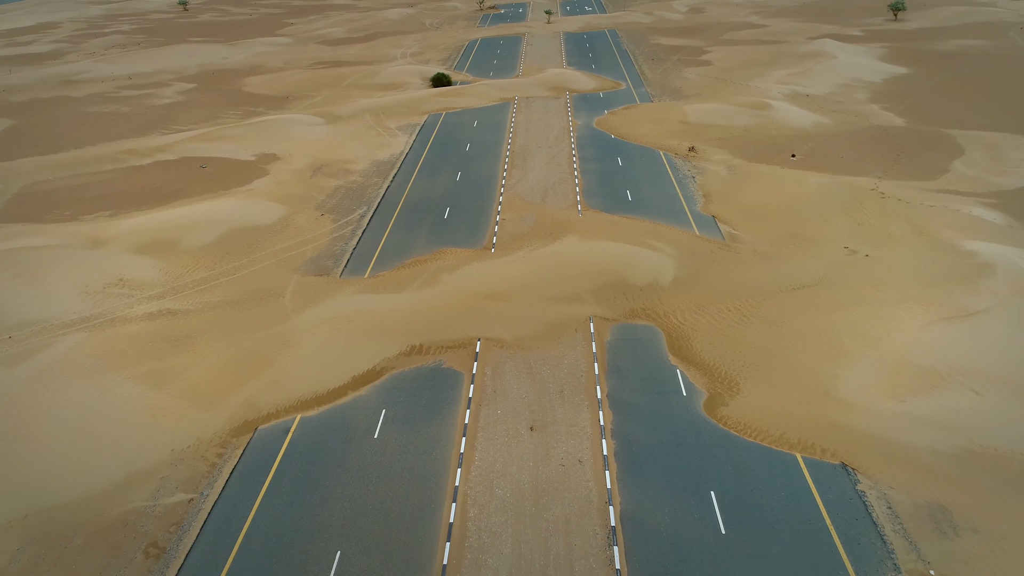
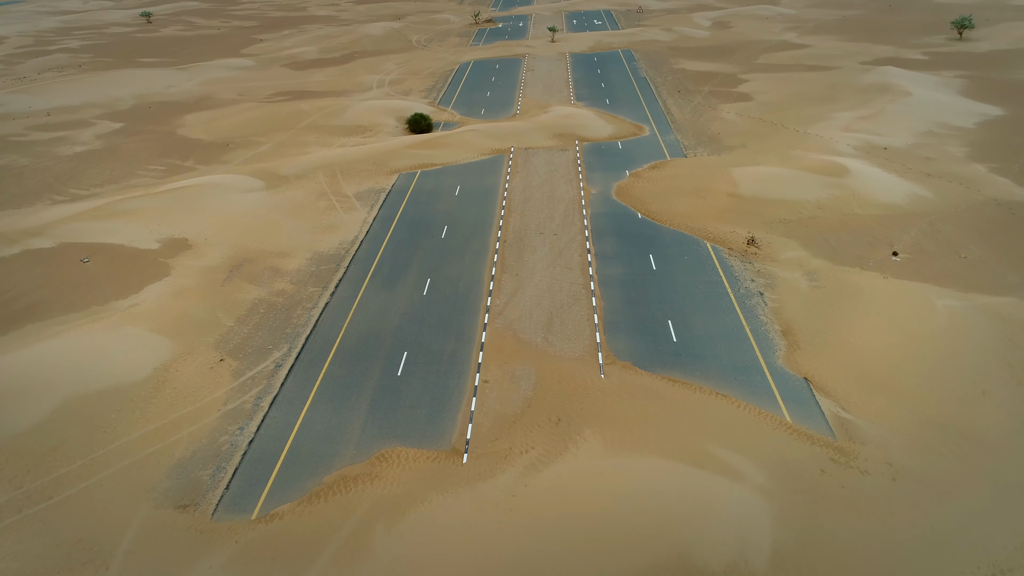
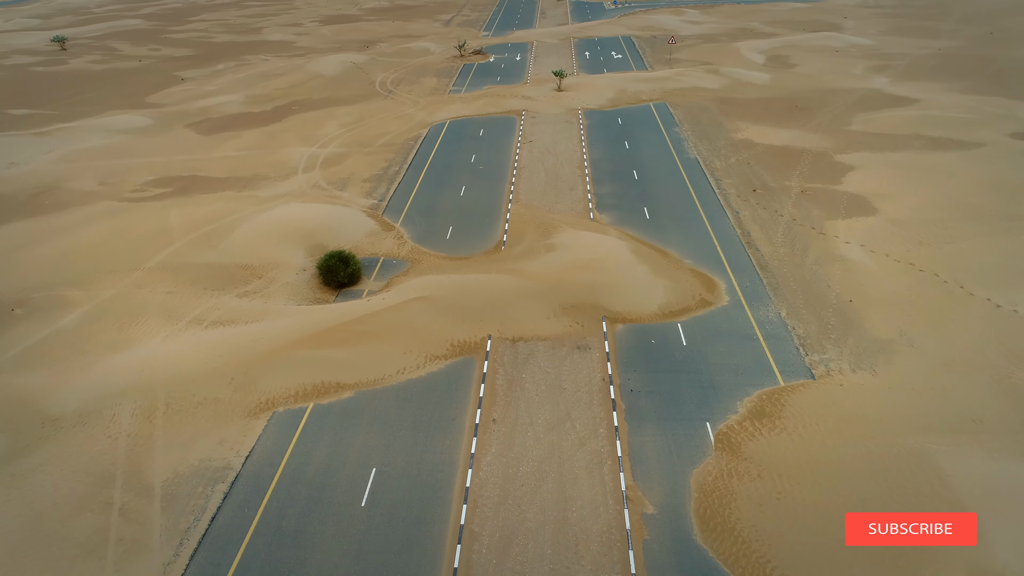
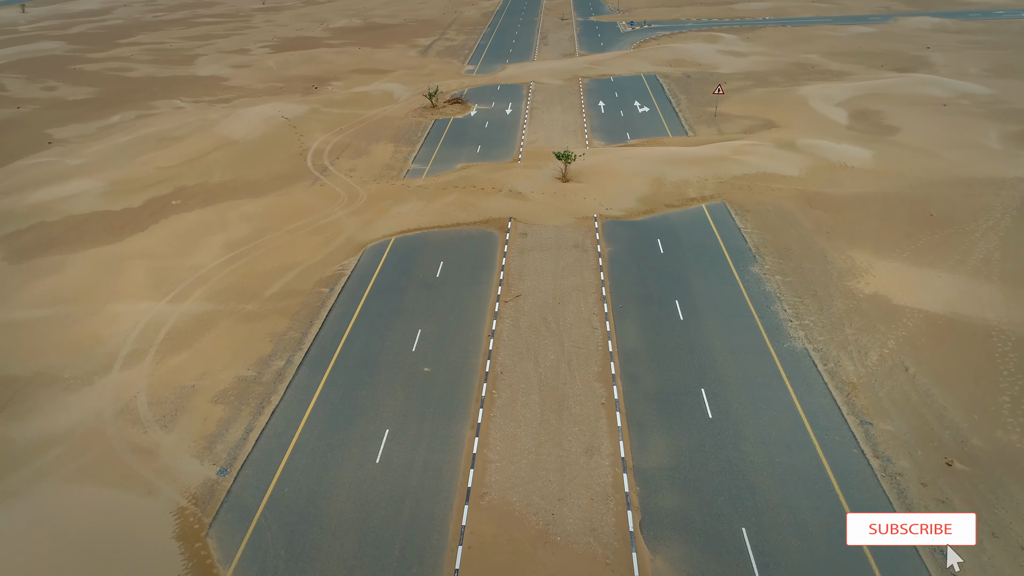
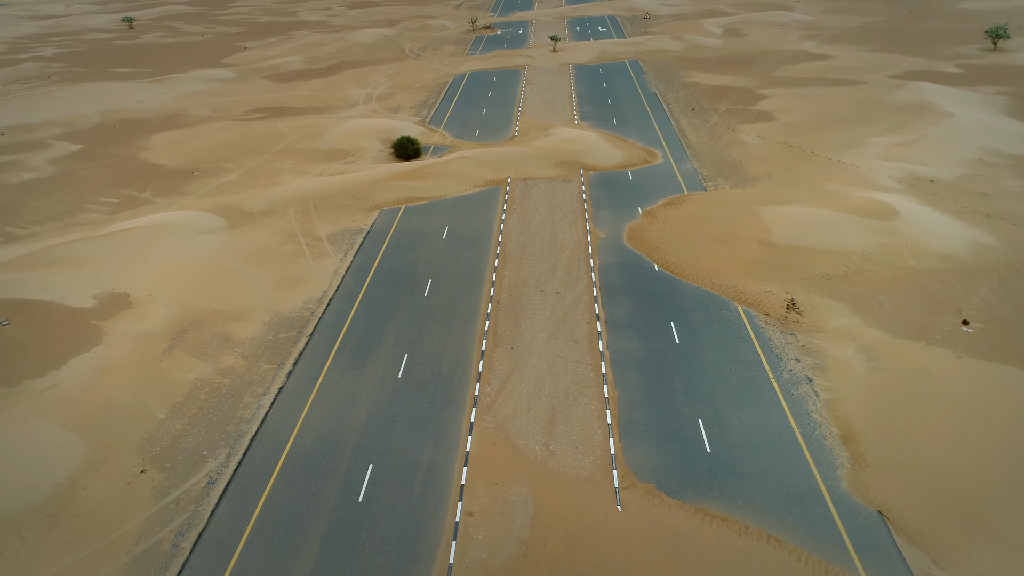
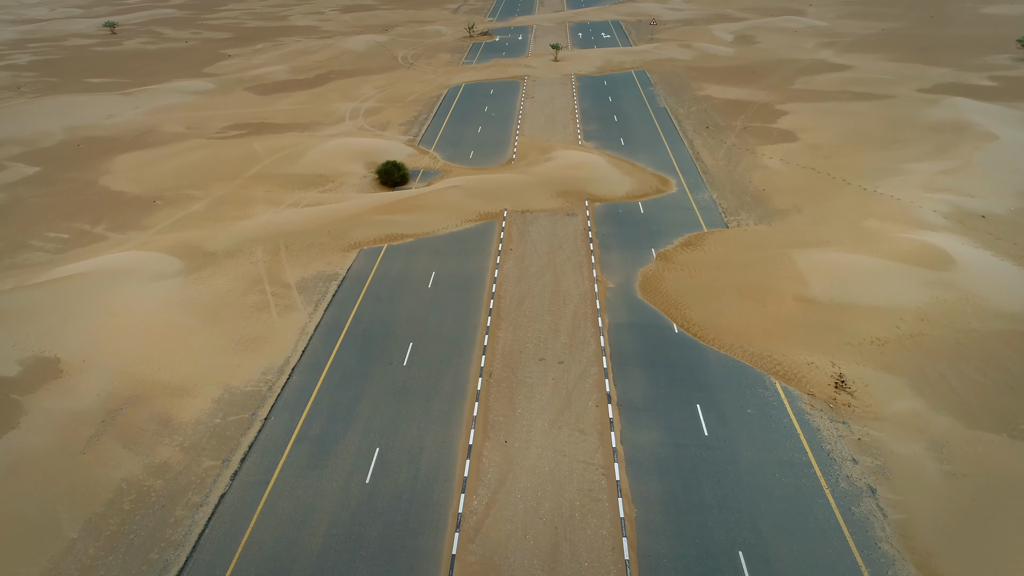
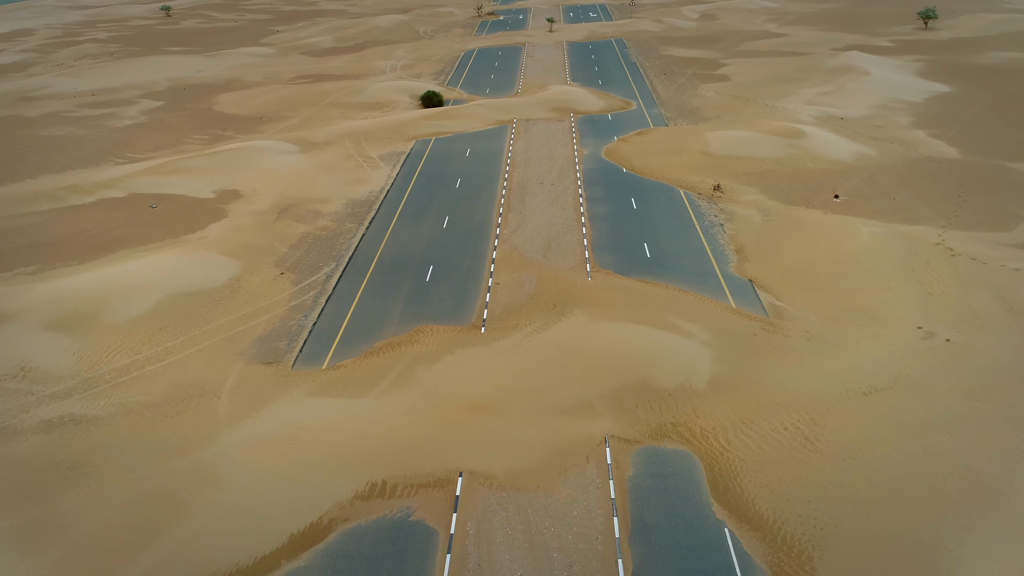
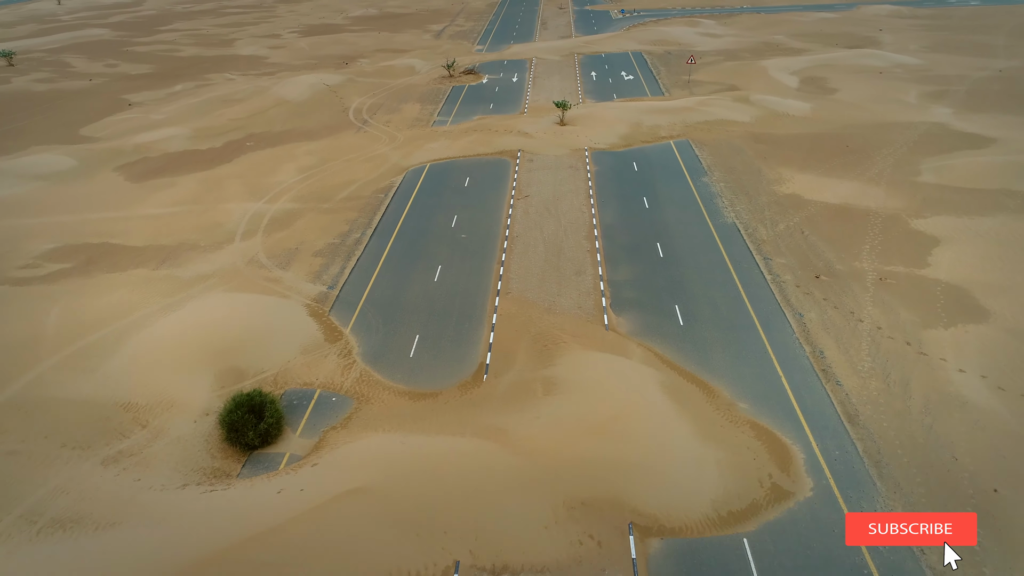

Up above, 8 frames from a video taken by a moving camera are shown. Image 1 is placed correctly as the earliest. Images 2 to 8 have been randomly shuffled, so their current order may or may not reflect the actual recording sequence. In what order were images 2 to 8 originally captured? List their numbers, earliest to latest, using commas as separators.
7, 2, 5, 6, 3, 8, 4
